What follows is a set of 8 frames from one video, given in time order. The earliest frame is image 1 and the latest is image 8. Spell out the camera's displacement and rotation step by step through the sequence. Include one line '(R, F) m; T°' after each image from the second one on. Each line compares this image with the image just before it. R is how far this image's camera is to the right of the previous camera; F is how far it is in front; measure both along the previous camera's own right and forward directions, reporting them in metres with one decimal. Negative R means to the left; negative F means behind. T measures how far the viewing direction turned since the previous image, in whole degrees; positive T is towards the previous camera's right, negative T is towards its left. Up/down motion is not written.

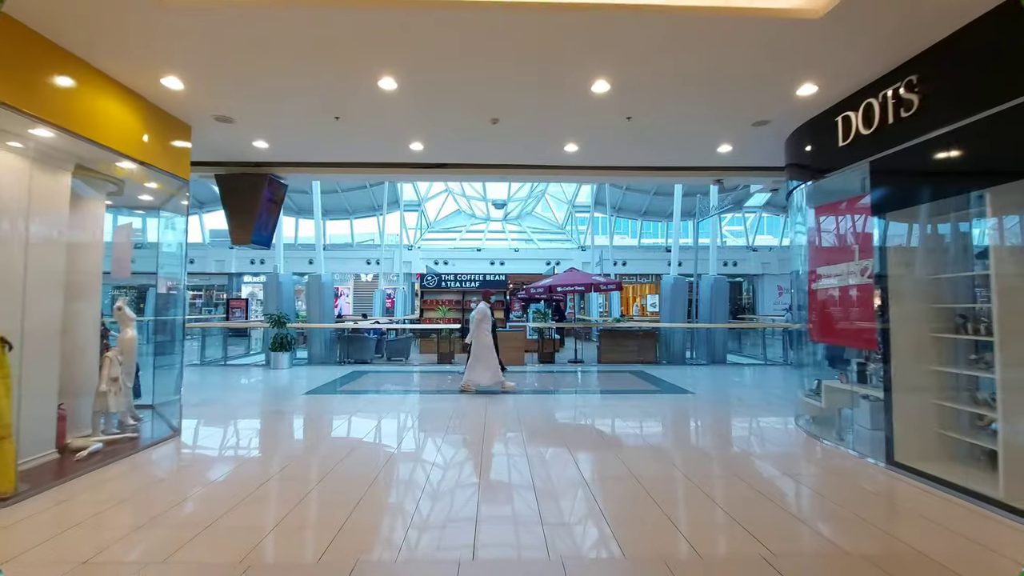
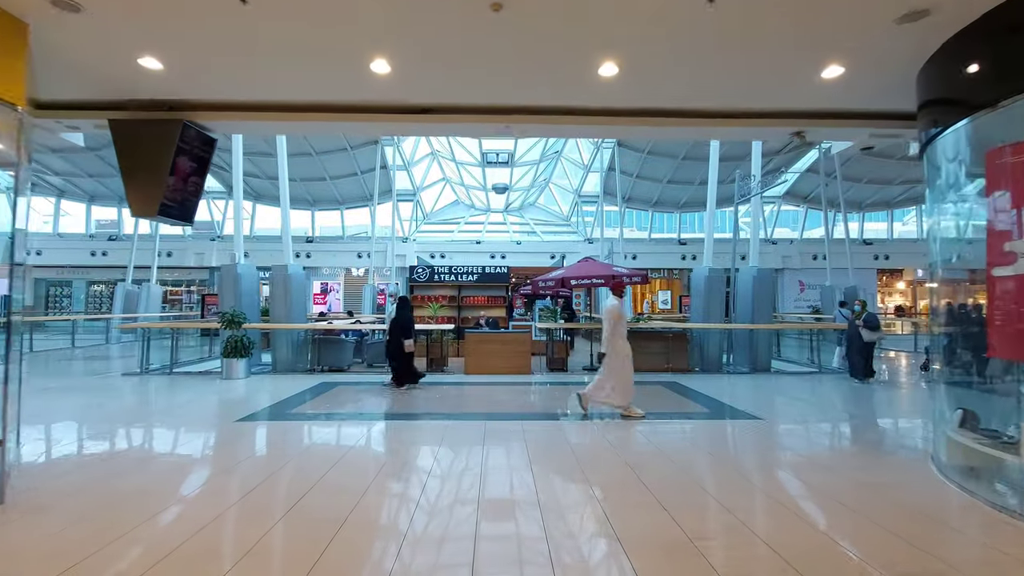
(-0.1, +2.3) m; 0°
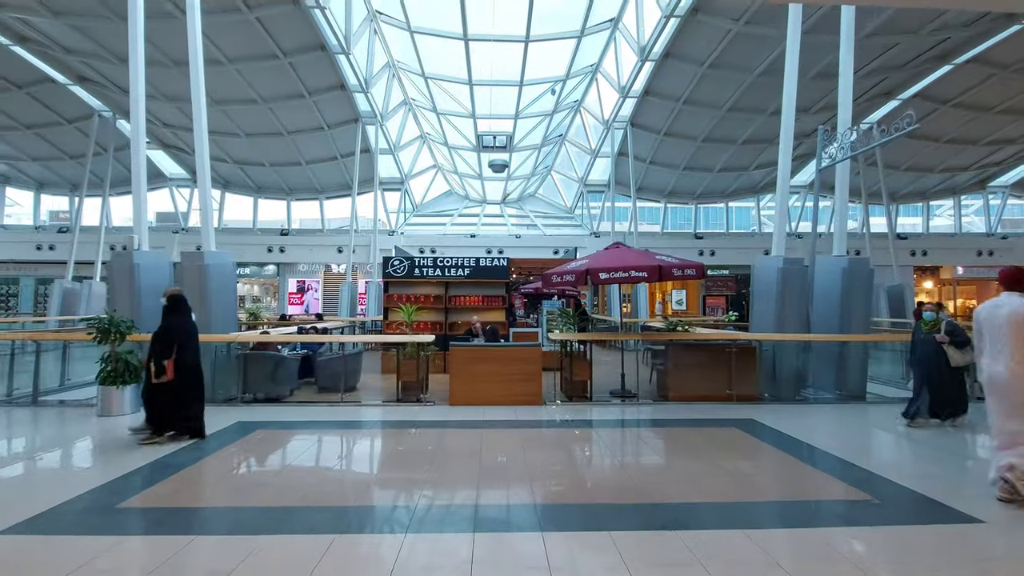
(-0.1, +3.2) m; 0°
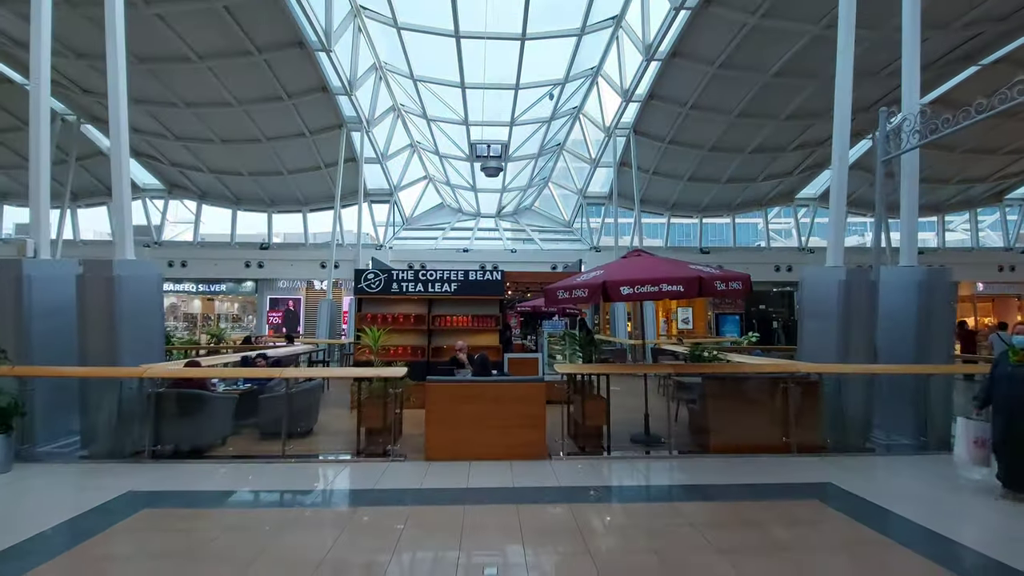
(0.0, +1.8) m; +1°
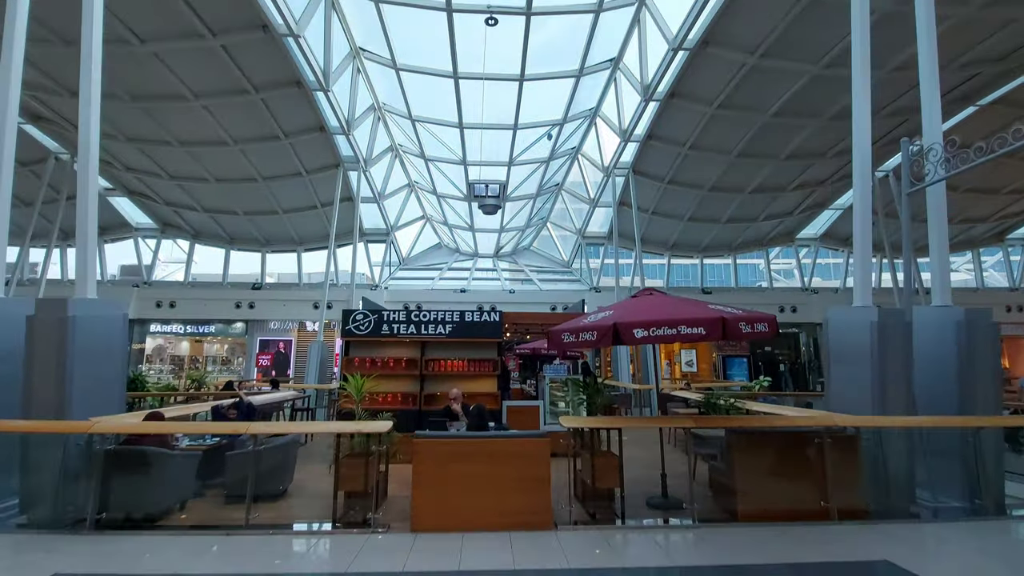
(0.0, +0.6) m; 0°
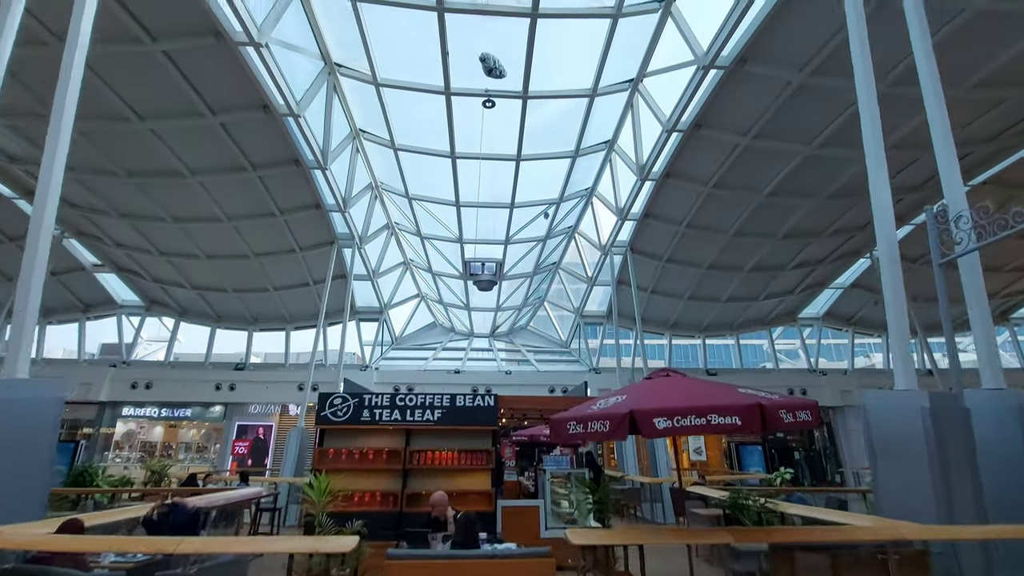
(0.0, +0.8) m; 0°
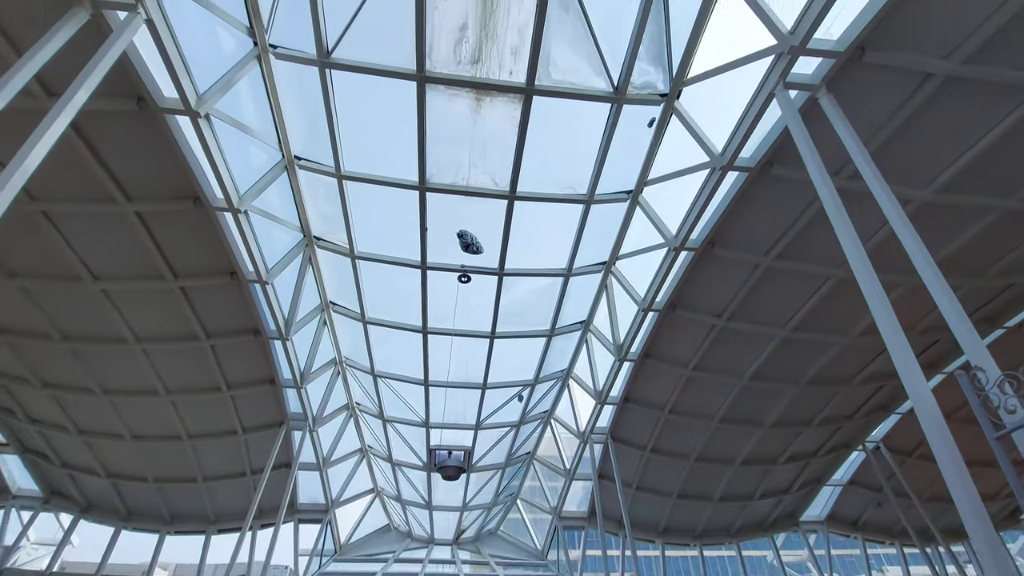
(0.0, +1.2) m; +3°
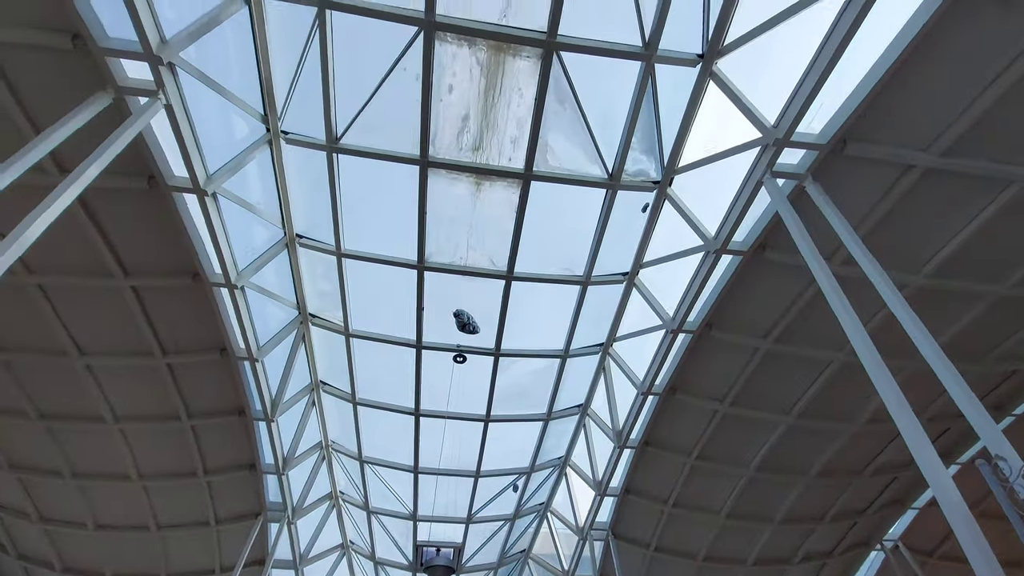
(0.0, +0.1) m; 0°
